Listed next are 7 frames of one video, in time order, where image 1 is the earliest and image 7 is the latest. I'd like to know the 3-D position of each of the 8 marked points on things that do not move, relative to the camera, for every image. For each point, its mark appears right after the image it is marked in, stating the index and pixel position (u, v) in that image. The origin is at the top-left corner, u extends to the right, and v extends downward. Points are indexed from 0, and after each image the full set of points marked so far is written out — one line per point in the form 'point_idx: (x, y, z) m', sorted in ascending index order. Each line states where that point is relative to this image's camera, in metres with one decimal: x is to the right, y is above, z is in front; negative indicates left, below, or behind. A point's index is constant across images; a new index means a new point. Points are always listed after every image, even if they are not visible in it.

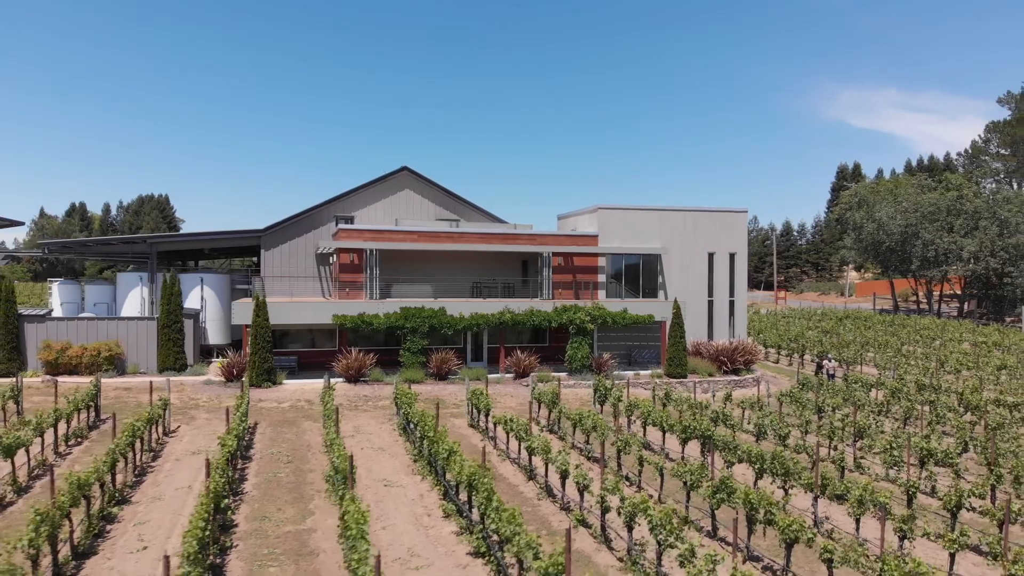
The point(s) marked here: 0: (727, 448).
0: (+4.6, -3.4, +14.2) m
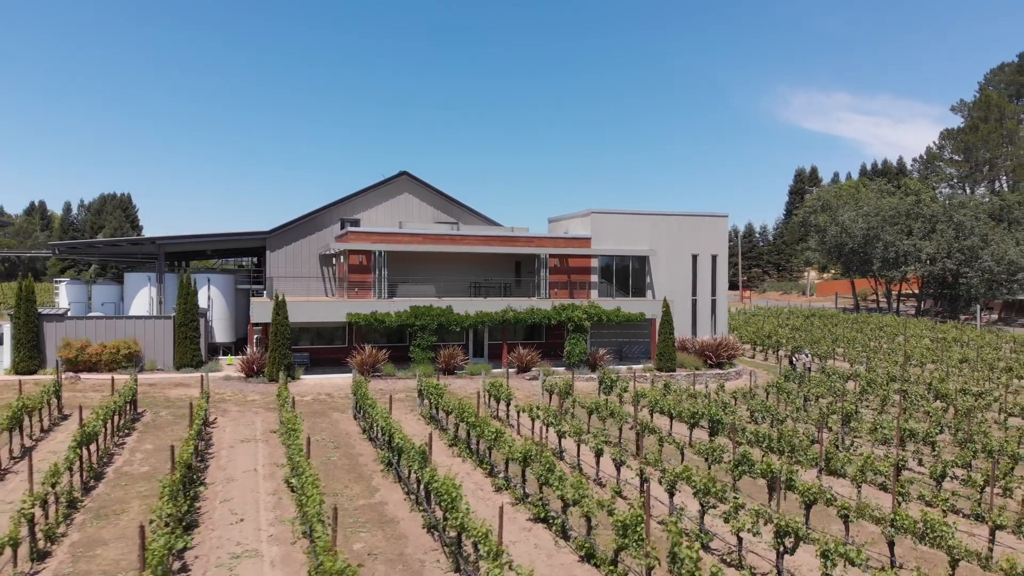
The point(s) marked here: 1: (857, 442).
0: (+5.2, -3.4, +15.7) m
1: (+9.4, -4.2, +18.0) m
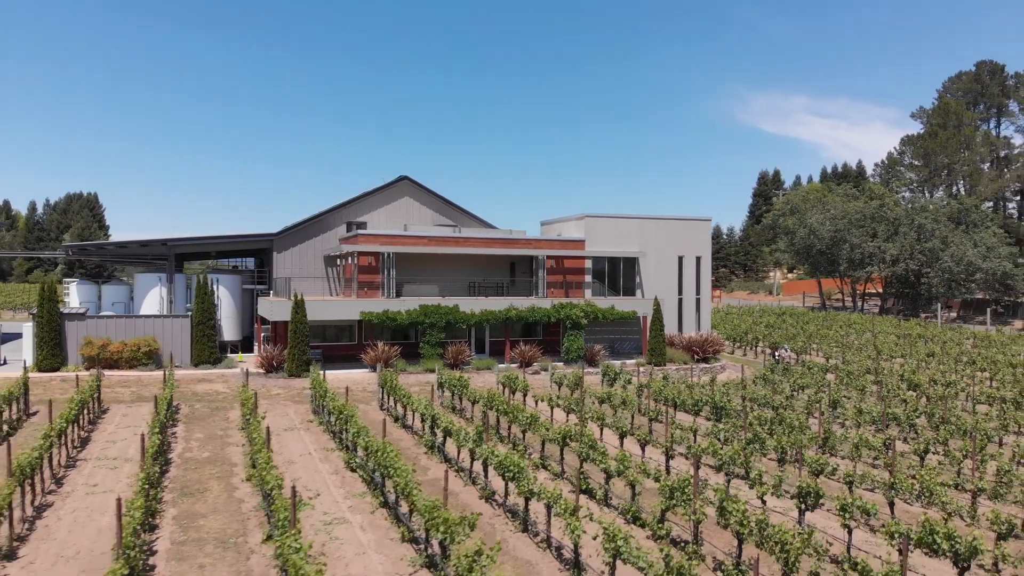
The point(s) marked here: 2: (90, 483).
0: (+5.8, -3.3, +17.1) m
1: (+9.8, -4.1, +19.7) m
2: (-7.4, -3.4, +11.6) m
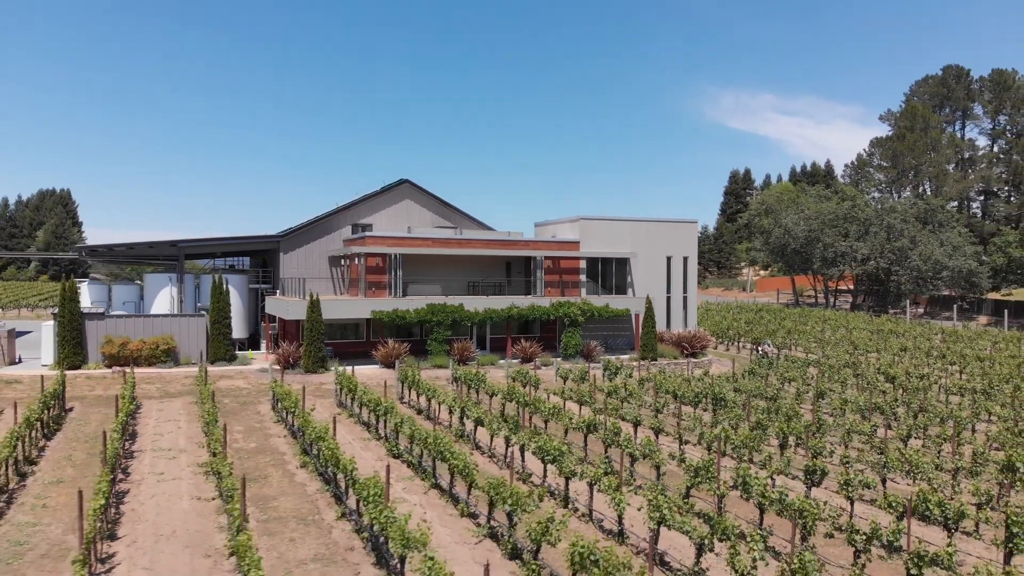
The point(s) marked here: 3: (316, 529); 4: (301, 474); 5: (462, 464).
0: (+6.3, -3.3, +18.5) m
1: (+10.2, -4.1, +21.3) m
2: (-6.7, -3.5, +12.5) m
3: (-2.9, -3.6, +9.8) m
4: (-3.9, -3.4, +12.2) m
5: (-0.8, -2.9, +10.8) m
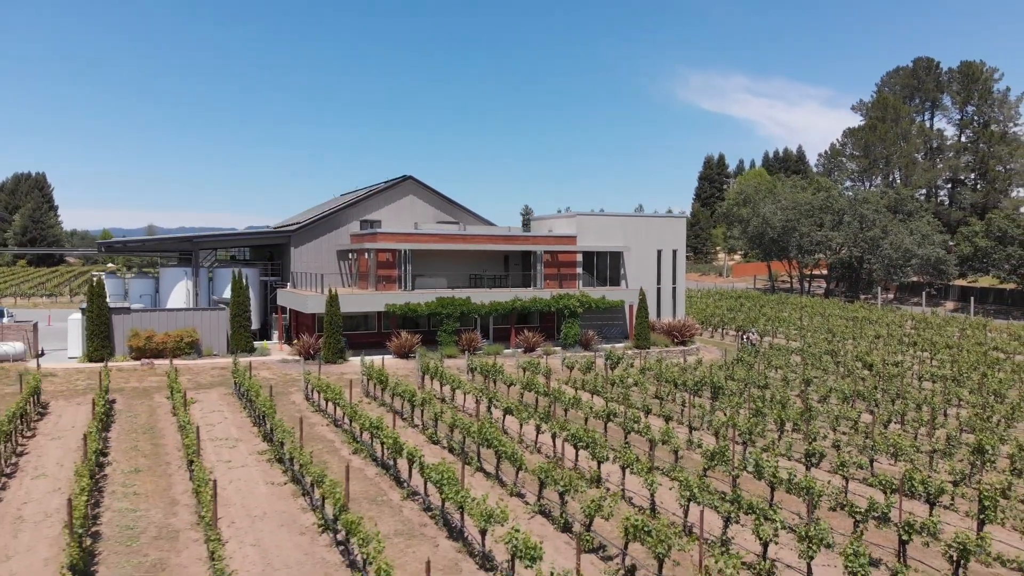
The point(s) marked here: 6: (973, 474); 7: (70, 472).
0: (+6.8, -3.3, +20.2) m
1: (+10.6, -3.9, +23.1) m
2: (-6.0, -3.6, +13.7) m
3: (-2.1, -3.7, +11.2) m
4: (-3.2, -3.5, +13.5) m
5: (0.0, -3.0, +12.2) m
6: (+9.5, -3.8, +13.6) m
7: (-8.6, -3.6, +12.8) m
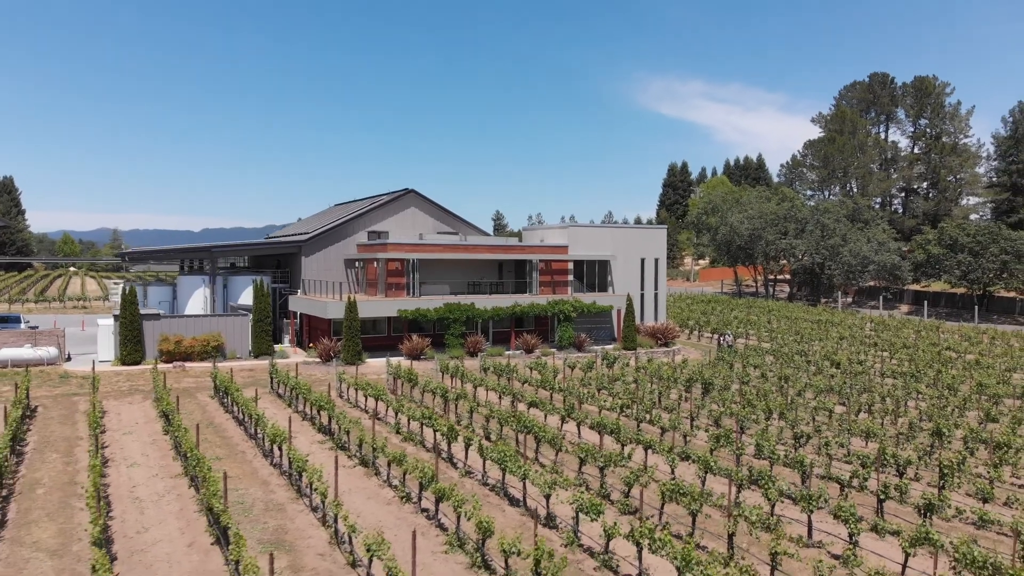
0: (+7.2, -3.5, +22.6) m
1: (+10.9, -4.2, +25.7) m
2: (-5.2, -3.8, +15.5) m
3: (-1.2, -3.9, +13.2) m
4: (-2.4, -3.7, +15.4) m
5: (+0.8, -3.2, +14.3) m
6: (+10.3, -4.0, +16.1) m
7: (-7.7, -3.8, +14.4) m
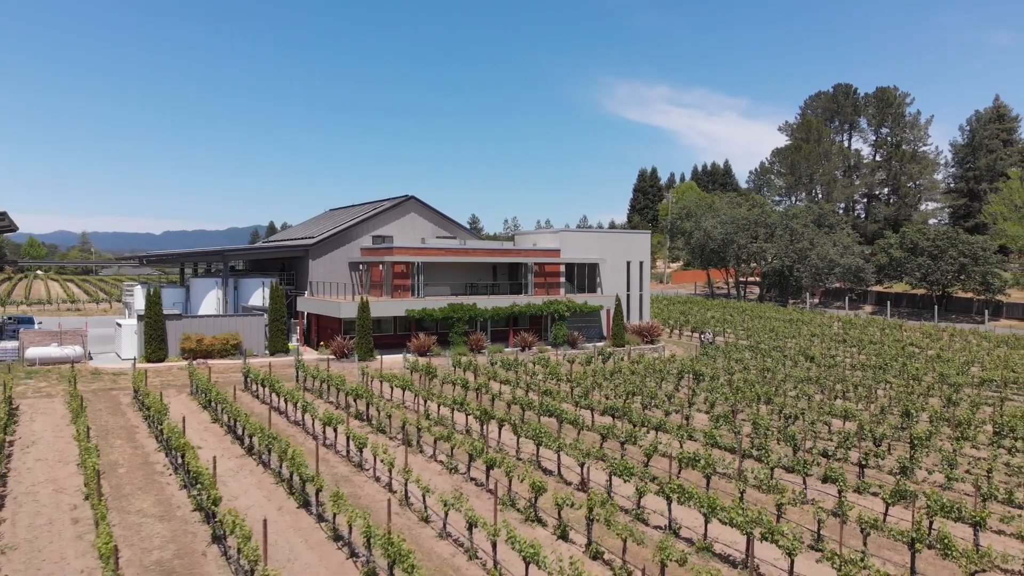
0: (+7.5, -3.5, +24.7) m
1: (+11.1, -4.2, +27.9) m
2: (-4.6, -3.7, +17.0) m
3: (-0.5, -3.9, +14.9) m
4: (-1.8, -3.7, +17.1) m
5: (+1.5, -3.1, +16.1) m
6: (+10.8, -3.9, +18.3) m
7: (-7.0, -3.7, +15.8) m
